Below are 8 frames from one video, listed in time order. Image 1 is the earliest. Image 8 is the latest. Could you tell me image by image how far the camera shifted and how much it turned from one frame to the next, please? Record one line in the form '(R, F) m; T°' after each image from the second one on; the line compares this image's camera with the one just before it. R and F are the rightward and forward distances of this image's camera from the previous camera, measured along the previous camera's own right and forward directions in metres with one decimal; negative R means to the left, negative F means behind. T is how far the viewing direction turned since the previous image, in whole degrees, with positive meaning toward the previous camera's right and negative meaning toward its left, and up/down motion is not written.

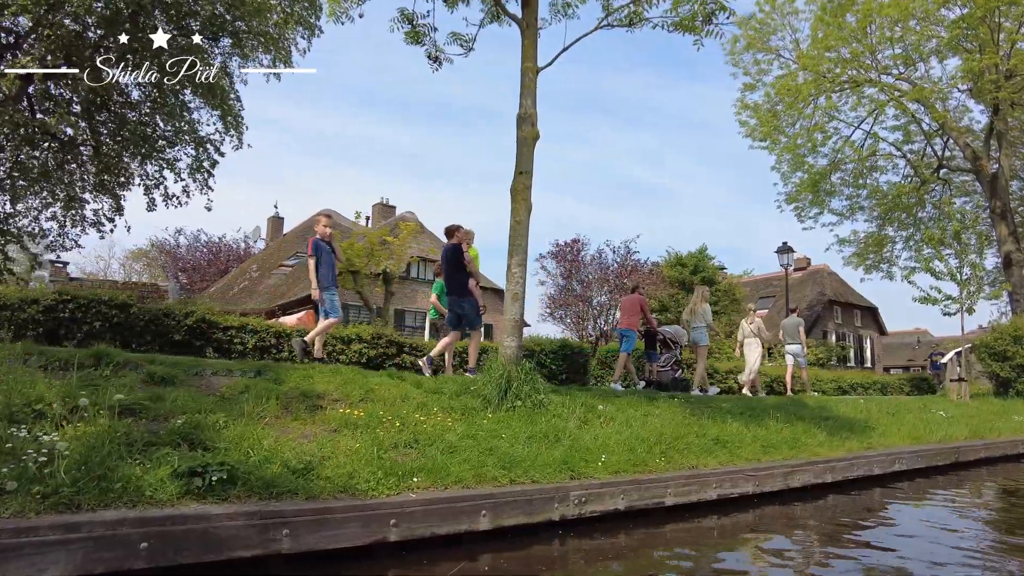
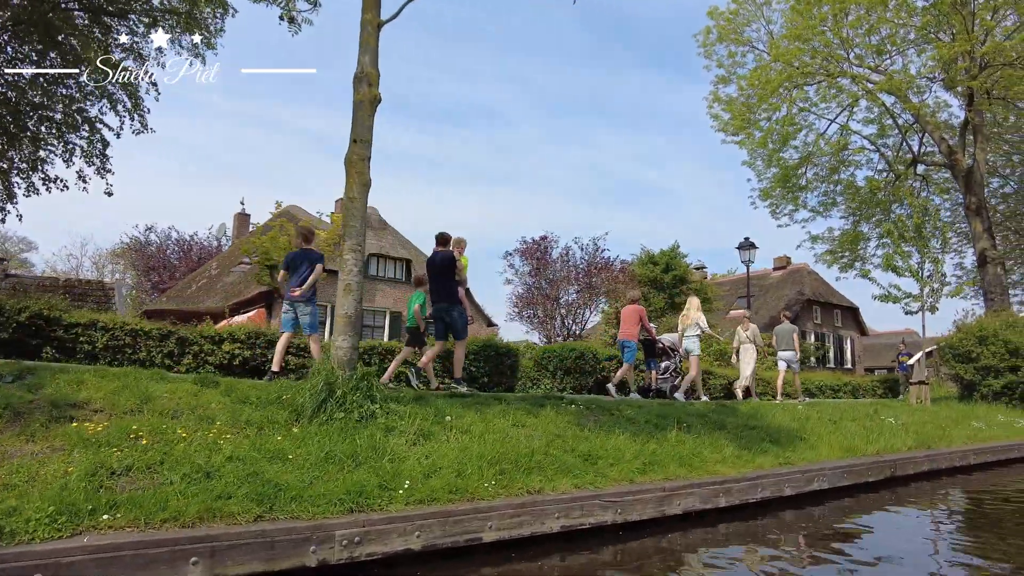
(+1.2, +0.9) m; 0°
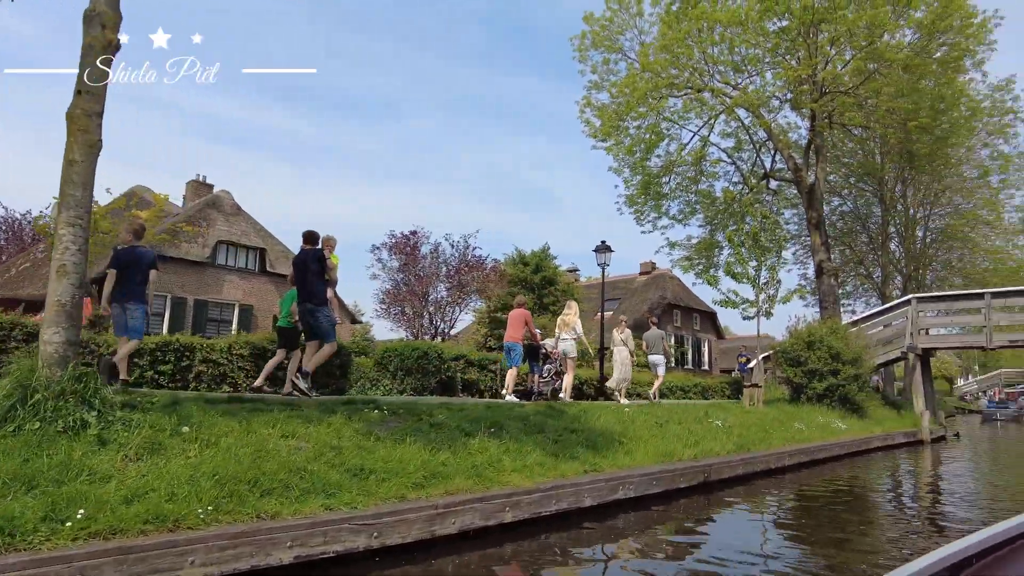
(+0.8, +0.5) m; +10°
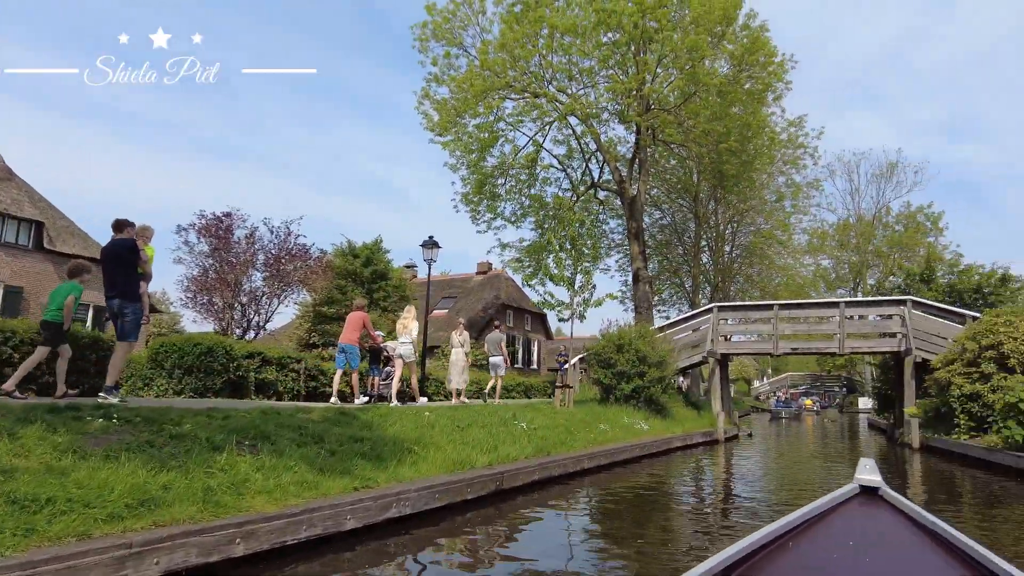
(+0.5, +0.5) m; +13°
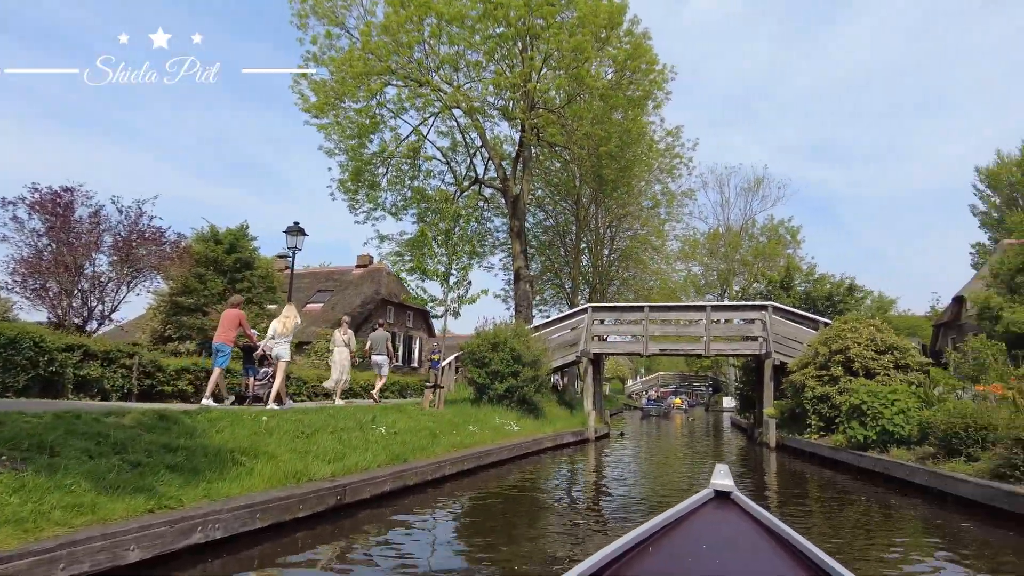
(+0.3, +0.6) m; +10°
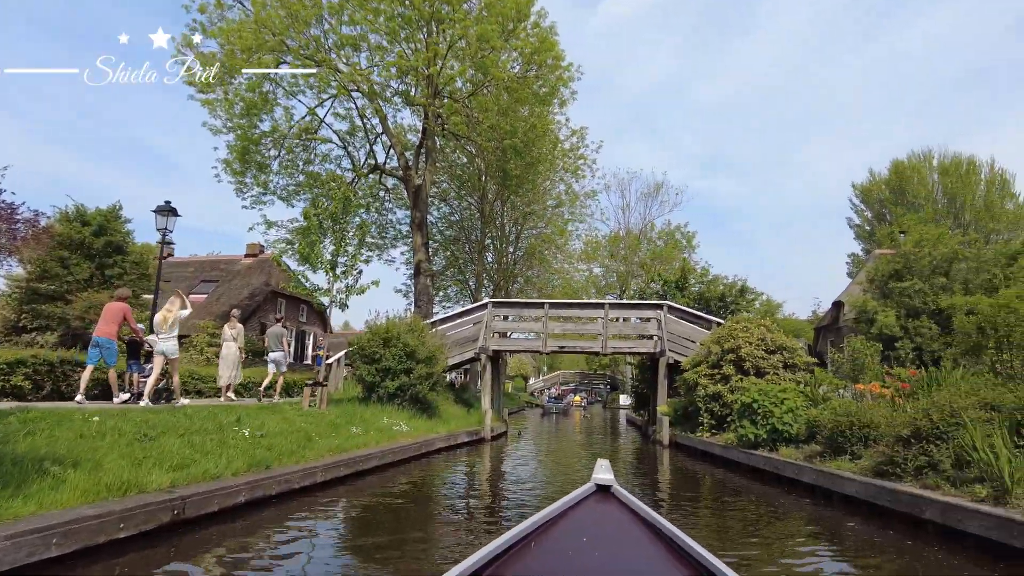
(+0.2, +0.6) m; +8°
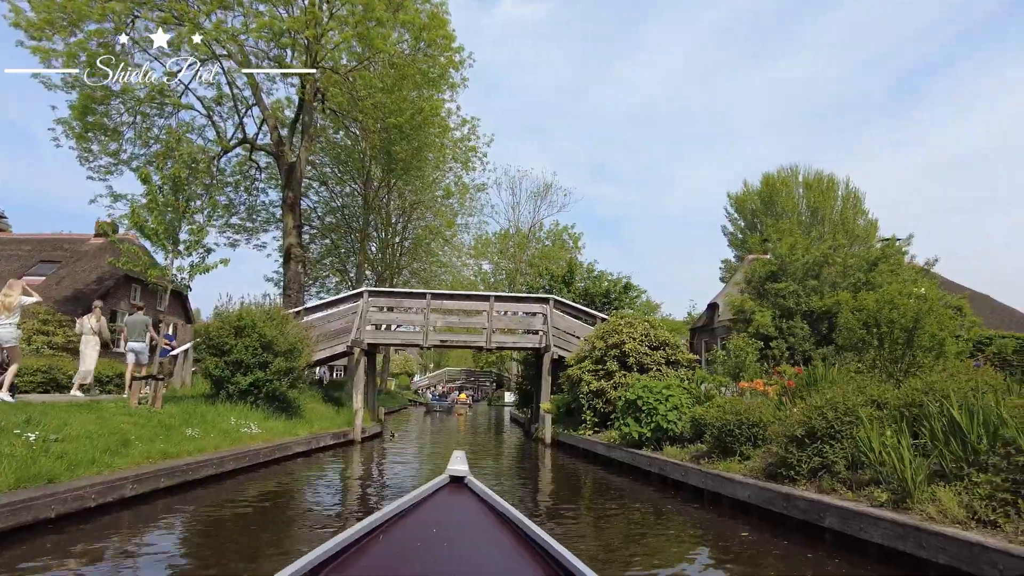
(+0.3, +1.2) m; +9°
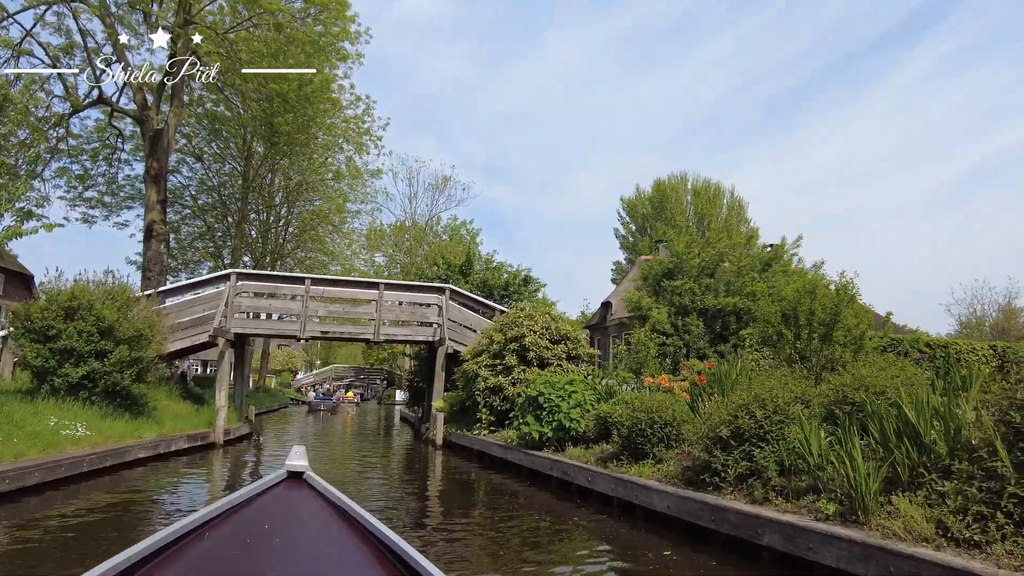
(+0.1, +1.4) m; +9°
